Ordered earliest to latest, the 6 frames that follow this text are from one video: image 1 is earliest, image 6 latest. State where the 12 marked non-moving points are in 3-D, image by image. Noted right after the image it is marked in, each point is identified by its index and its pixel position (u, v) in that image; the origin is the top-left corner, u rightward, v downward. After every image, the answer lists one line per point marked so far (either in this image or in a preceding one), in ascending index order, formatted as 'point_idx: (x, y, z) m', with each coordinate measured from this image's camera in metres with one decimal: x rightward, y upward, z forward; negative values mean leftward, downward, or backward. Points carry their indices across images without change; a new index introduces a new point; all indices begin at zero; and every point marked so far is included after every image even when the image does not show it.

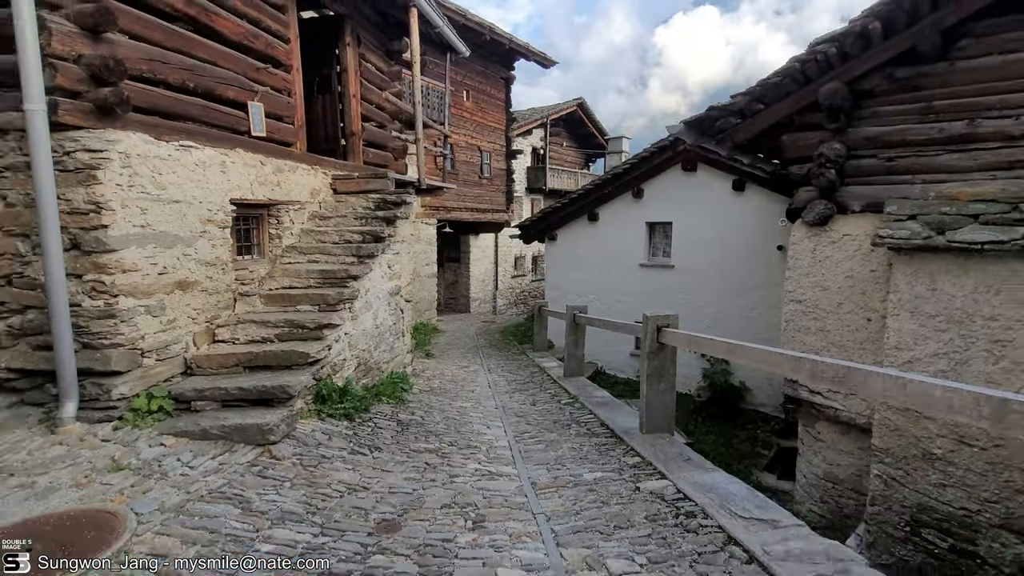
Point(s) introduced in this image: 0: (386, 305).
0: (-1.4, -0.2, +5.7) m
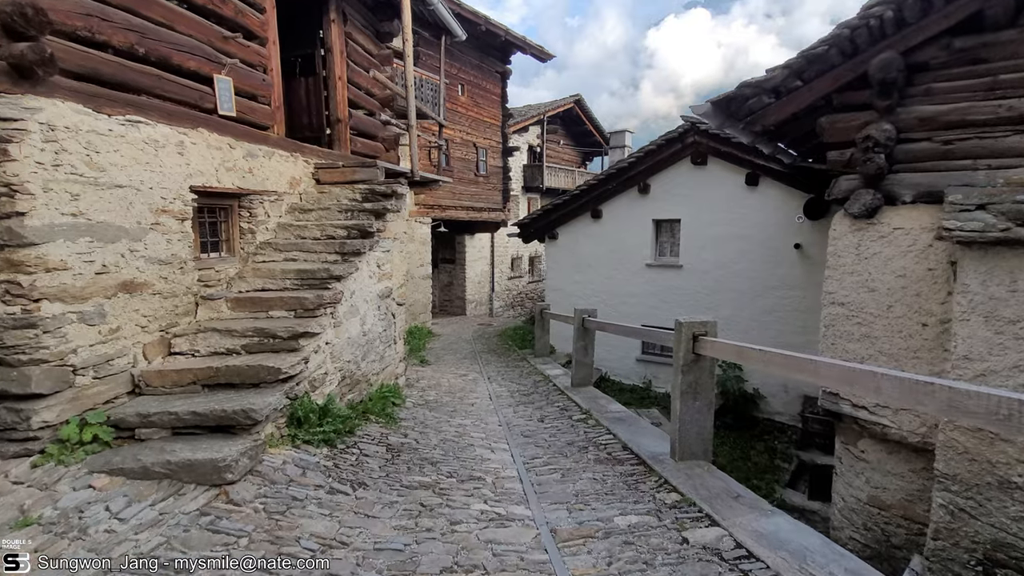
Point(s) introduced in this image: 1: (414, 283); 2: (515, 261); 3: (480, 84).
0: (-1.3, -0.2, +5.1) m
1: (-2.5, +0.1, +13.8) m
2: (+0.1, +1.0, +19.4) m
3: (-0.9, +6.0, +15.7) m
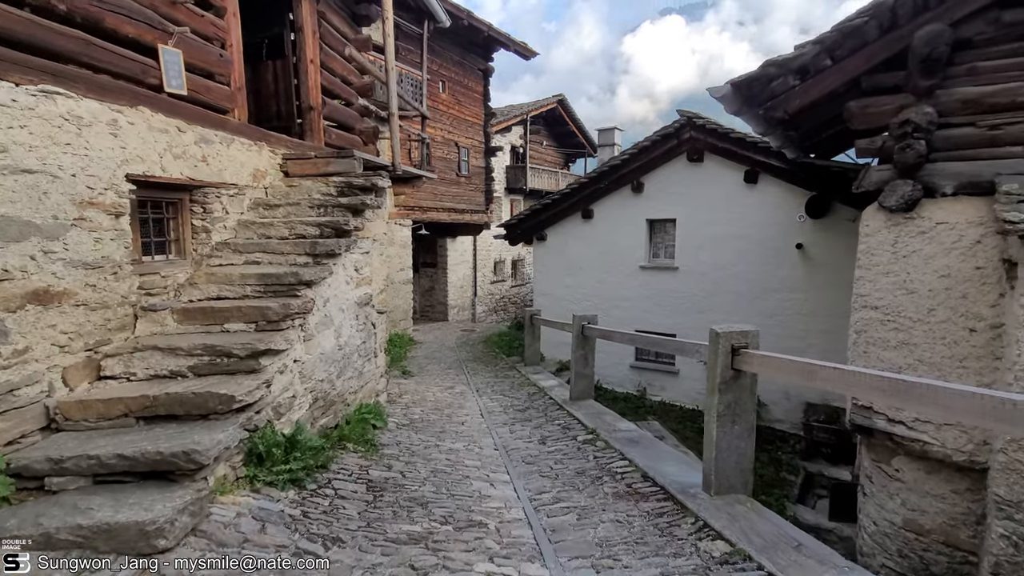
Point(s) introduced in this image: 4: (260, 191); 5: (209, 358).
0: (-1.3, -0.3, +4.5) m
1: (-2.9, 0.0, +13.1) m
2: (-0.5, +0.8, +18.9) m
3: (-1.4, +5.8, +15.1) m
4: (-2.1, +0.8, +4.5) m
5: (-1.7, -0.4, +3.0) m
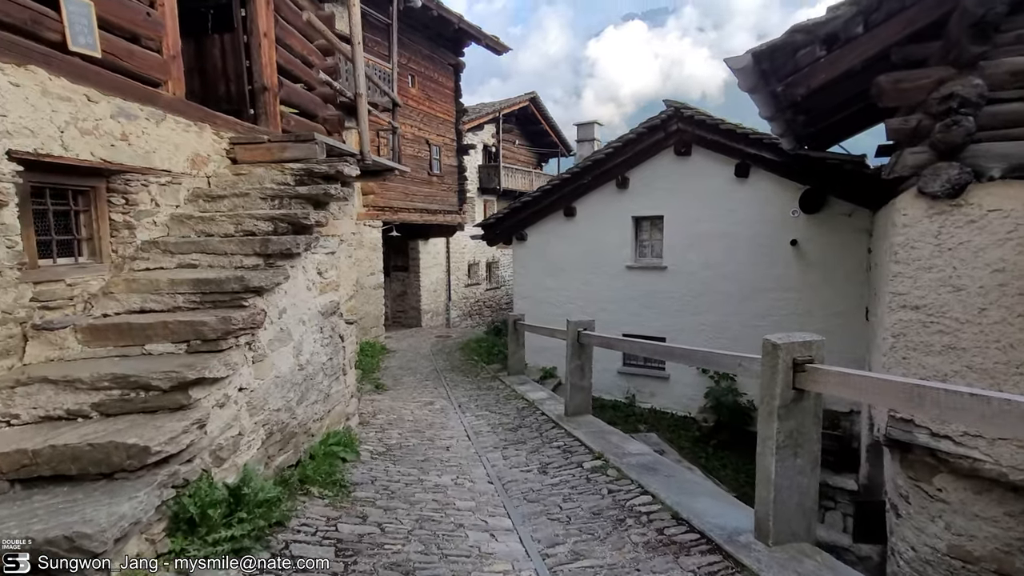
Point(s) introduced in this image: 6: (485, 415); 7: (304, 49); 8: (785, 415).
0: (-1.4, -0.3, +3.7) m
1: (-3.4, -0.1, +12.3) m
2: (-1.4, +0.7, +18.2) m
3: (-2.1, +5.7, +14.4) m
4: (-2.2, +0.8, +3.7) m
5: (-1.7, -0.4, +2.3) m
6: (-0.3, -1.4, +5.9) m
7: (-2.2, +2.6, +5.7) m
8: (+1.2, -0.6, +2.4) m
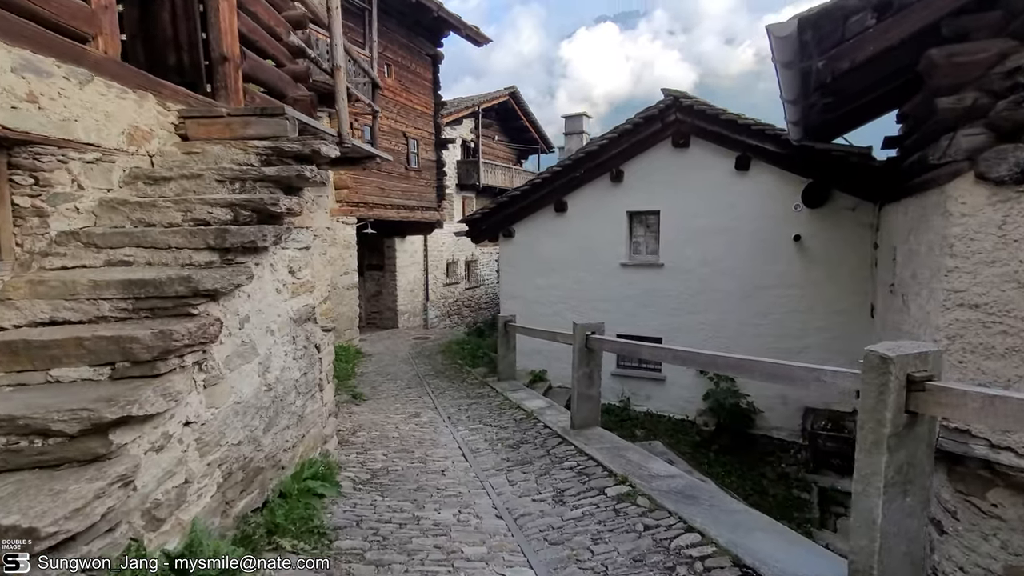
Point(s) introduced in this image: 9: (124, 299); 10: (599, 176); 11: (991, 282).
0: (-1.3, -0.3, +3.1) m
1: (-3.8, -0.1, +11.6) m
2: (-2.0, +0.7, +17.5) m
3: (-2.6, +5.7, +13.7) m
4: (-2.1, +0.7, +3.1) m
5: (-1.5, -0.5, +1.6) m
6: (-0.3, -1.4, +5.3) m
7: (-2.3, +2.6, +5.0) m
8: (+1.3, -0.5, +1.9) m
9: (-1.6, 0.0, +2.2) m
10: (+1.4, +1.9, +9.0) m
11: (+3.0, 0.0, +3.3) m
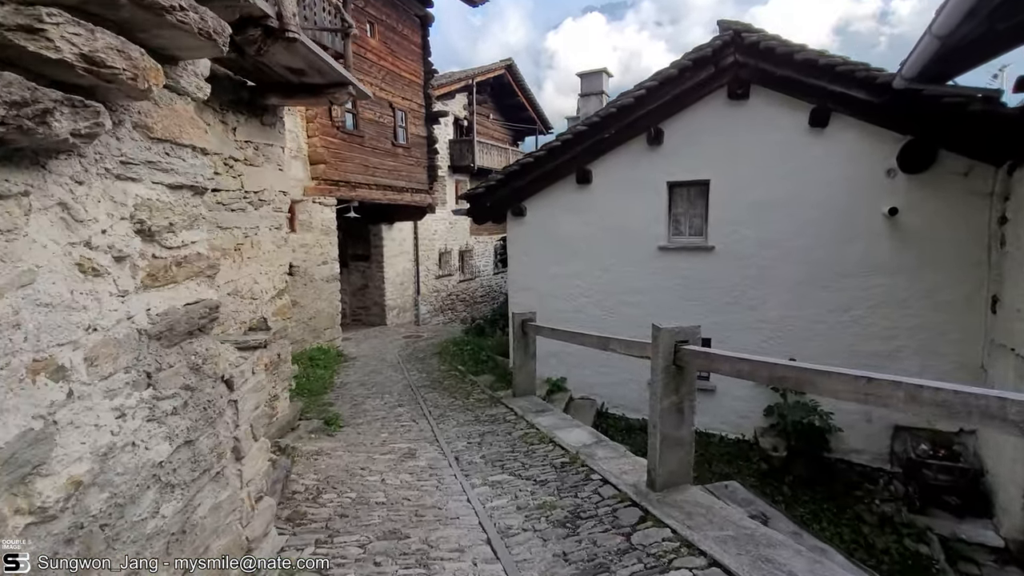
0: (-1.0, -0.3, +1.4) m
1: (-3.6, 0.0, +9.8) m
2: (-2.0, +1.0, +15.8) m
3: (-2.6, +5.9, +11.9) m
4: (-1.8, +0.8, +1.3) m
5: (-1.2, -0.4, -0.1) m
6: (-0.1, -1.3, +3.6) m
7: (-2.0, +2.6, +3.3) m
8: (+1.7, -0.5, +0.2) m
9: (-1.3, 0.0, +0.5) m
10: (+1.6, +2.0, +7.3) m
11: (+3.3, +0.1, +1.7) m
